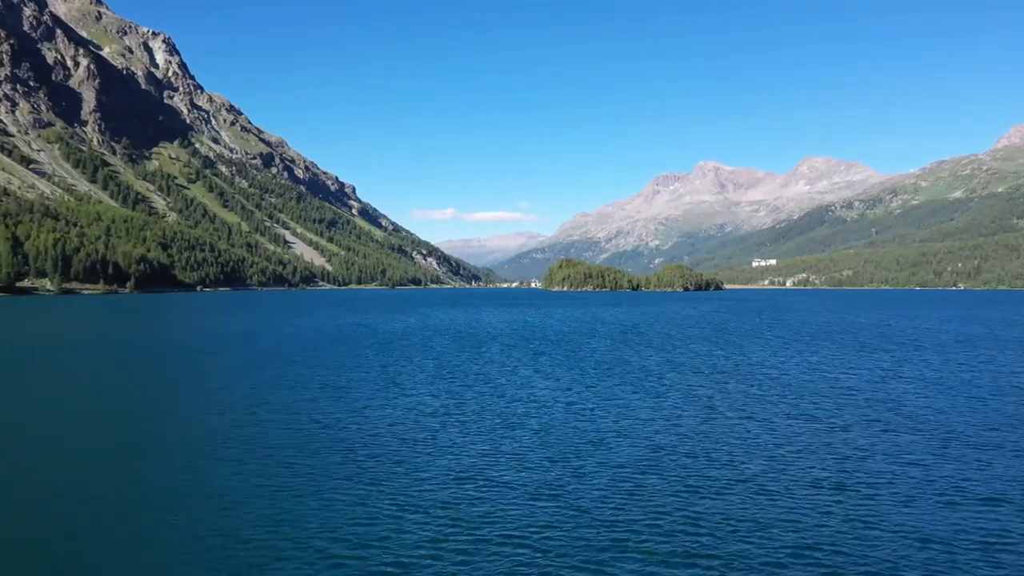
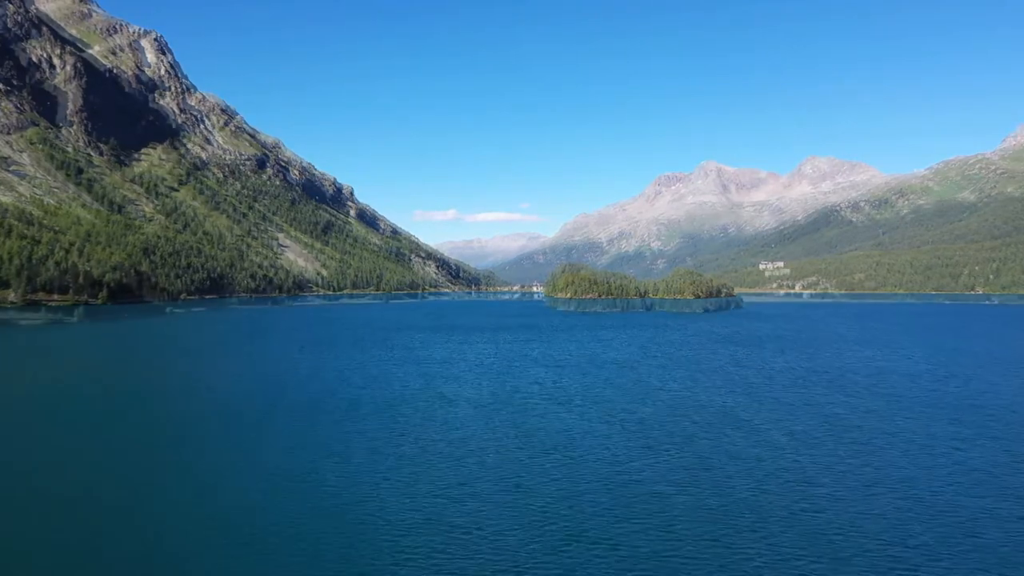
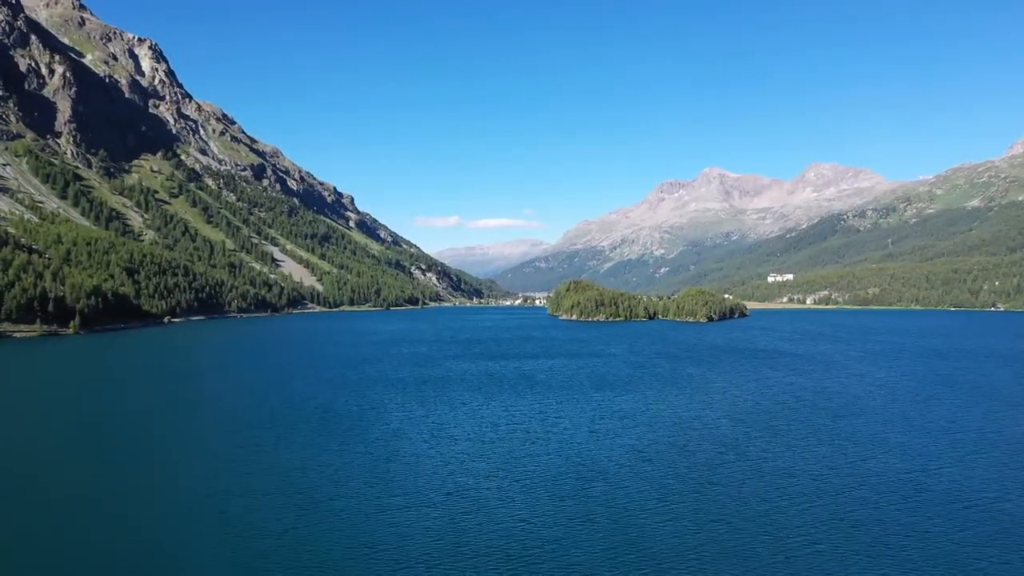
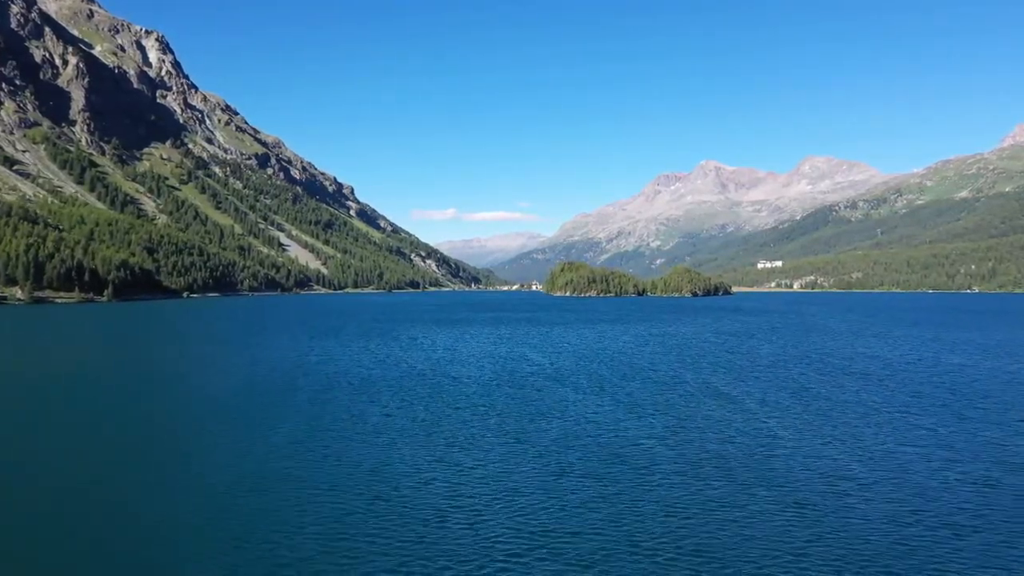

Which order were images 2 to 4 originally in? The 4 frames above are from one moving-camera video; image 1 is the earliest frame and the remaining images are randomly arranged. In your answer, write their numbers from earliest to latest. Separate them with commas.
4, 2, 3
